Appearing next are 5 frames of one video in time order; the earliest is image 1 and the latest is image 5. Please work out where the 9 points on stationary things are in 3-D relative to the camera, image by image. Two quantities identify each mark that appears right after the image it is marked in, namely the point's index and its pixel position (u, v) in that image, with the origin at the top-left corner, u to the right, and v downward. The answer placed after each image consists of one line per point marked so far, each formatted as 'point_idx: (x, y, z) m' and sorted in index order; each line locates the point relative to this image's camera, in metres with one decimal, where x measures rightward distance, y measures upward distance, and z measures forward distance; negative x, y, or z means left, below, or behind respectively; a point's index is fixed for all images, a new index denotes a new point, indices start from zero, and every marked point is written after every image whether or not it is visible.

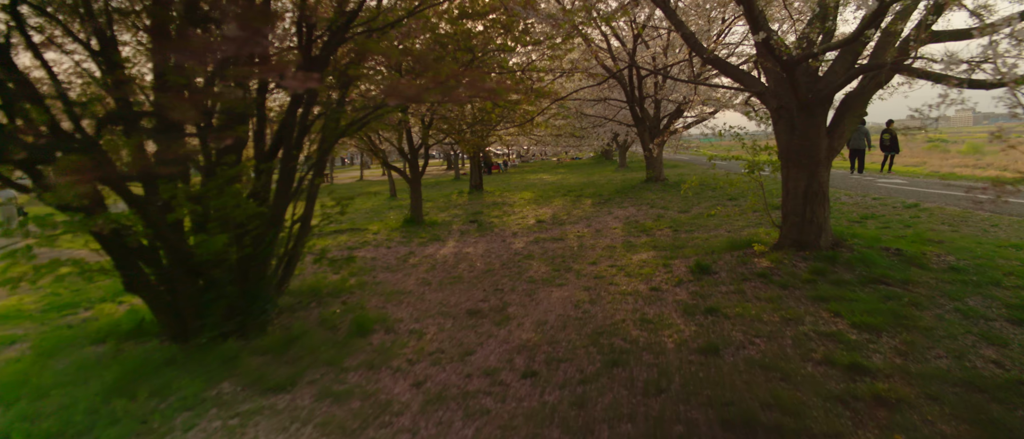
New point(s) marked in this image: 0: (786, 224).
0: (+3.6, -0.1, +5.9) m
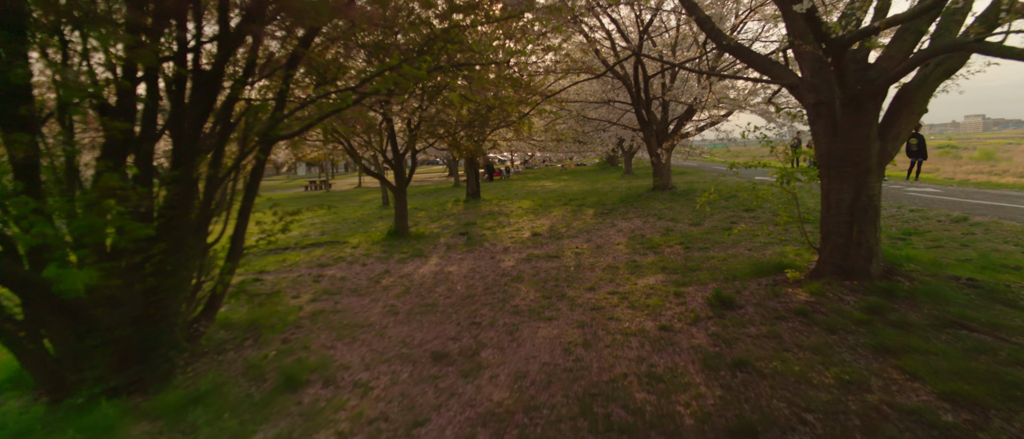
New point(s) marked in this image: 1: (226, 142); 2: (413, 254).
0: (+3.3, -0.3, +4.8) m
1: (-2.6, +0.7, +4.1) m
2: (-2.0, -0.7, +9.1) m
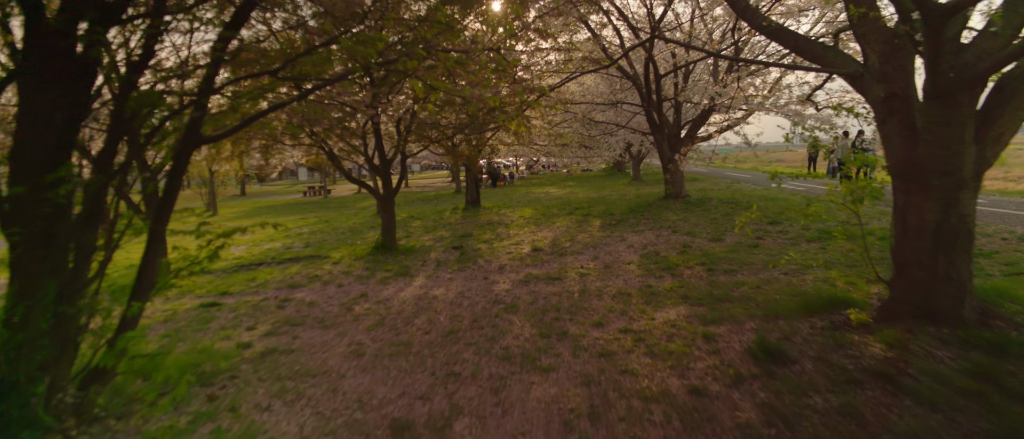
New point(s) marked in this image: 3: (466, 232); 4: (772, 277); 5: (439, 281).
0: (+3.2, -0.5, +3.8) m
1: (-2.7, +0.5, +3.1) m
2: (-2.0, -0.9, +8.1) m
3: (-1.2, -0.3, +12.1) m
4: (+3.3, -0.7, +5.8) m
5: (-1.2, -1.0, +7.4) m
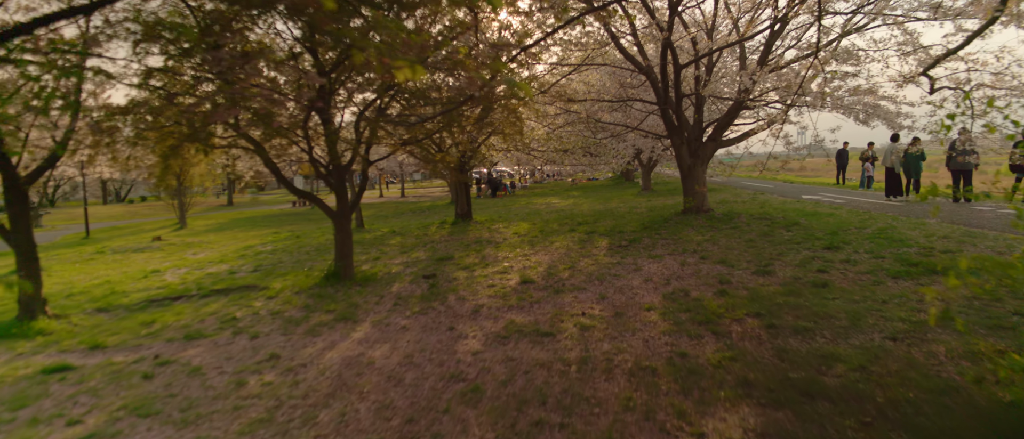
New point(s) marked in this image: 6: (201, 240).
0: (+2.9, -0.8, +1.7) m
1: (-3.0, +0.3, +1.2) m
2: (-2.3, -1.3, +6.1) m
3: (-1.5, -0.8, +10.1) m
4: (+3.0, -1.0, +3.7) m
5: (-1.5, -1.3, +5.4) m
6: (-10.5, -0.7, +15.3) m
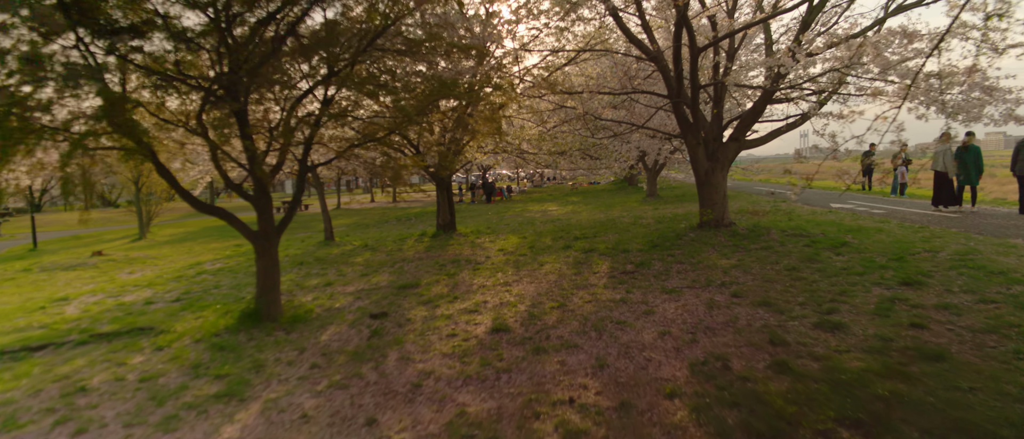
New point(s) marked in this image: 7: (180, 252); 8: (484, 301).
0: (+2.5, -1.0, -0.1) m
1: (-3.4, 0.0, -0.6) m
2: (-2.7, -1.6, +4.3) m
3: (-1.8, -1.1, +8.3) m
4: (+2.6, -1.3, +1.9) m
5: (-1.8, -1.6, +3.6) m
6: (-10.8, -1.1, +13.6) m
7: (-10.2, -1.0, +14.0) m
8: (-0.4, -1.1, +6.4) m
